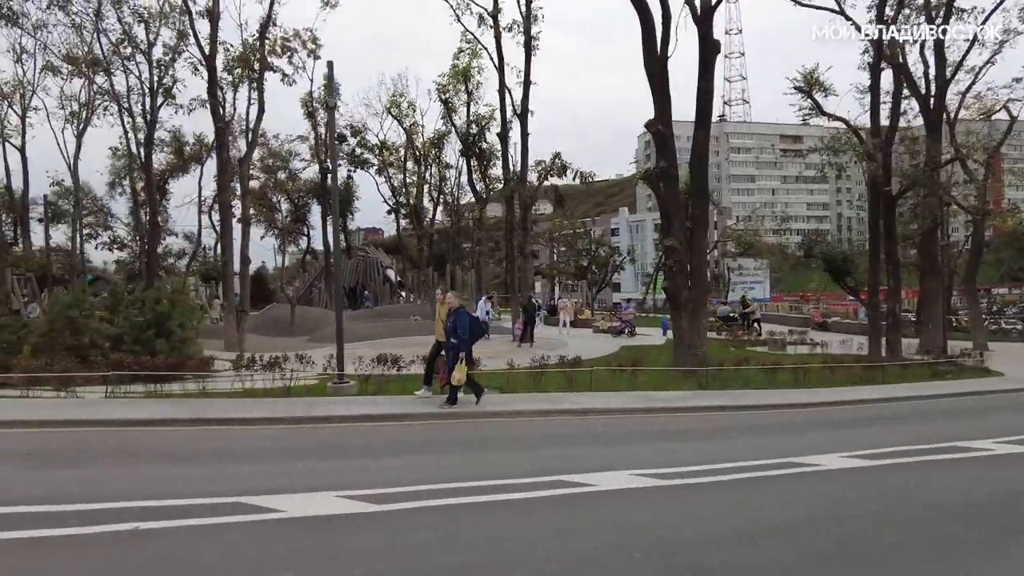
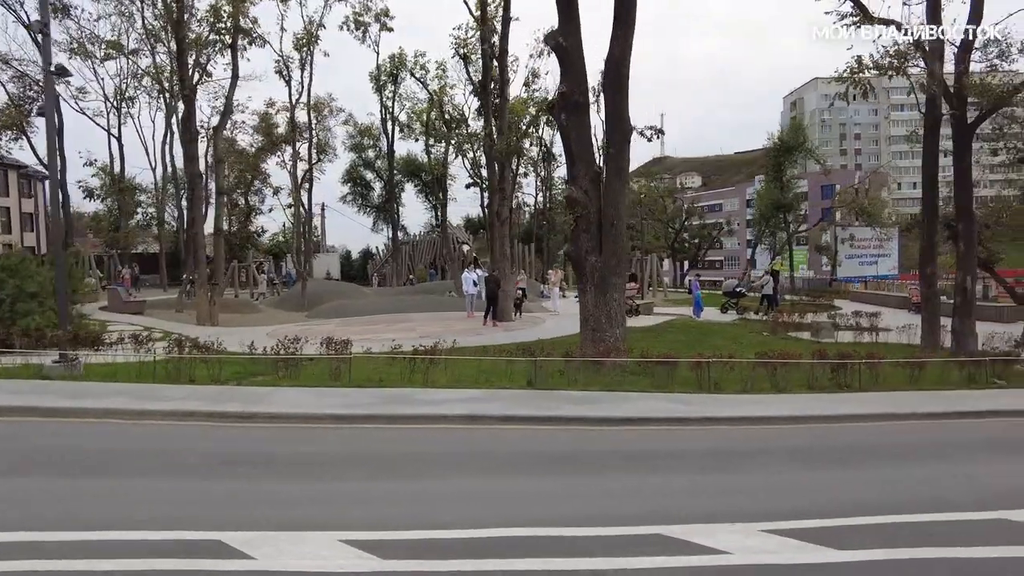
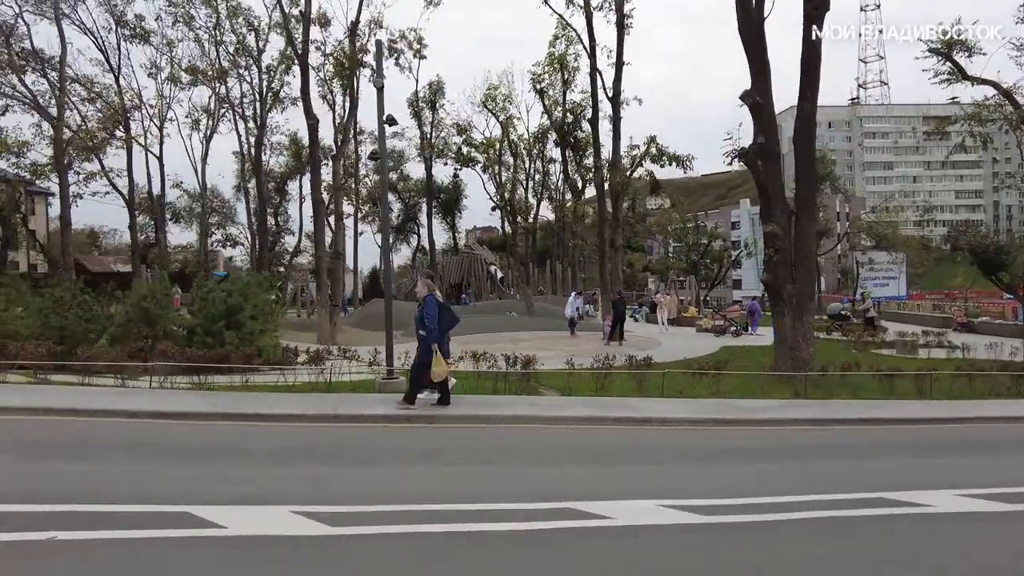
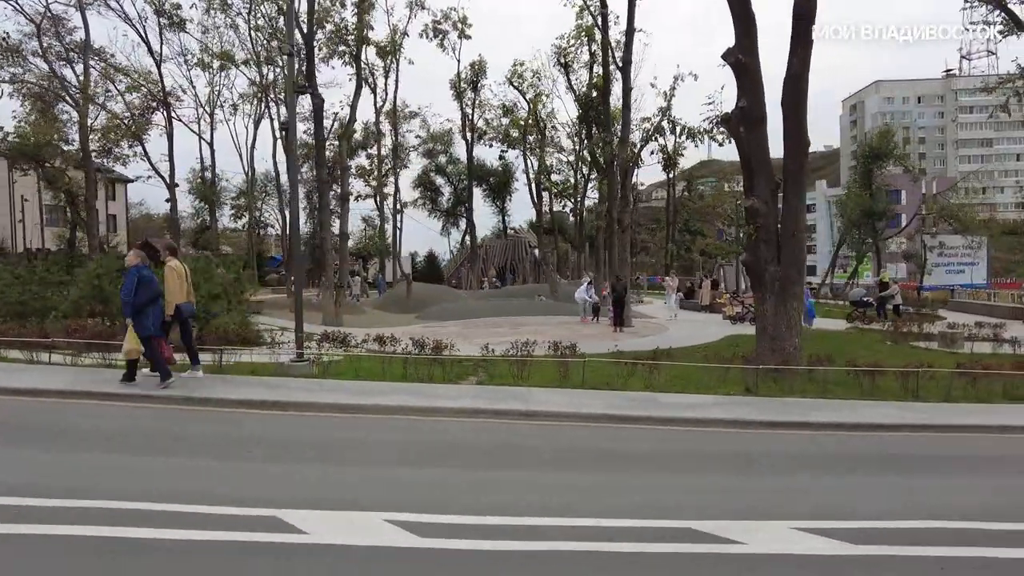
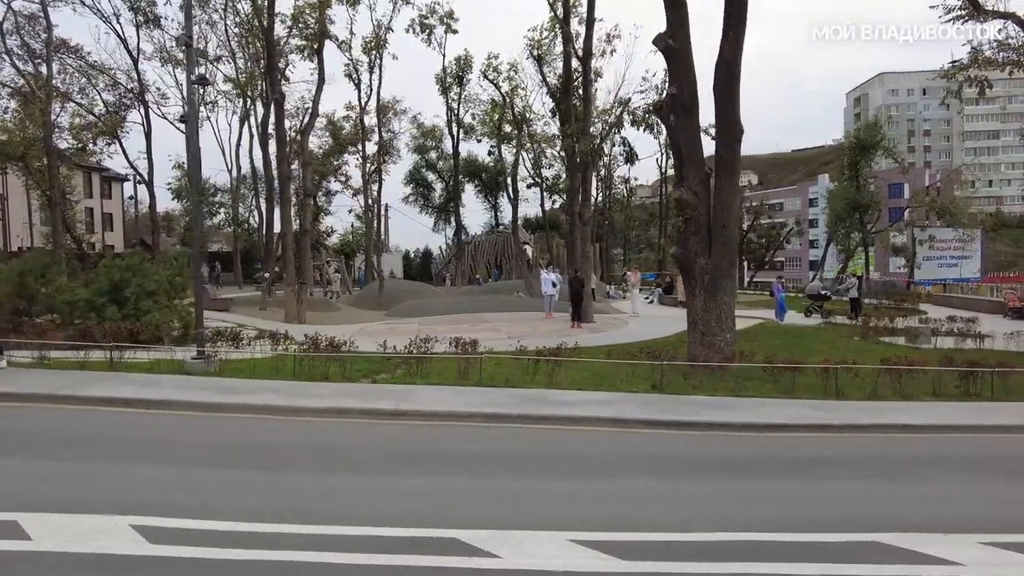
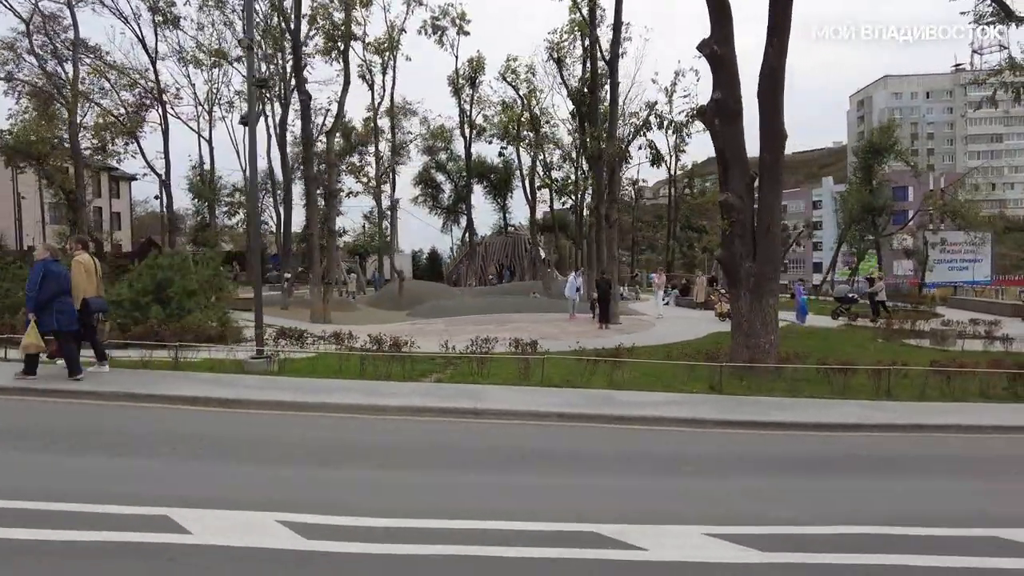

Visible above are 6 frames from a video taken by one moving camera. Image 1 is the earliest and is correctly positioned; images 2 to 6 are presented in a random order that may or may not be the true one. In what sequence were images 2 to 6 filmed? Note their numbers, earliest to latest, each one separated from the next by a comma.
3, 4, 6, 5, 2
